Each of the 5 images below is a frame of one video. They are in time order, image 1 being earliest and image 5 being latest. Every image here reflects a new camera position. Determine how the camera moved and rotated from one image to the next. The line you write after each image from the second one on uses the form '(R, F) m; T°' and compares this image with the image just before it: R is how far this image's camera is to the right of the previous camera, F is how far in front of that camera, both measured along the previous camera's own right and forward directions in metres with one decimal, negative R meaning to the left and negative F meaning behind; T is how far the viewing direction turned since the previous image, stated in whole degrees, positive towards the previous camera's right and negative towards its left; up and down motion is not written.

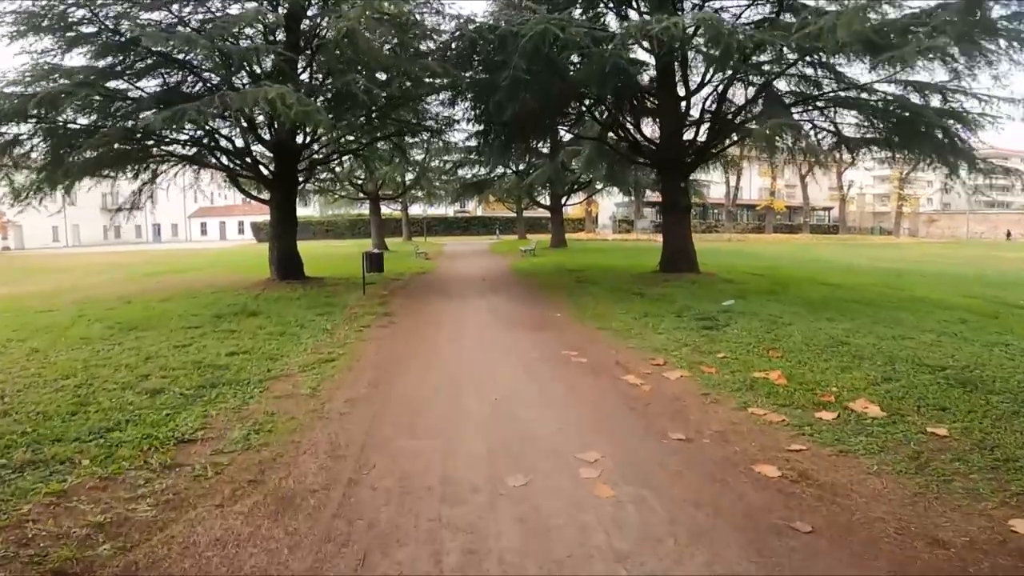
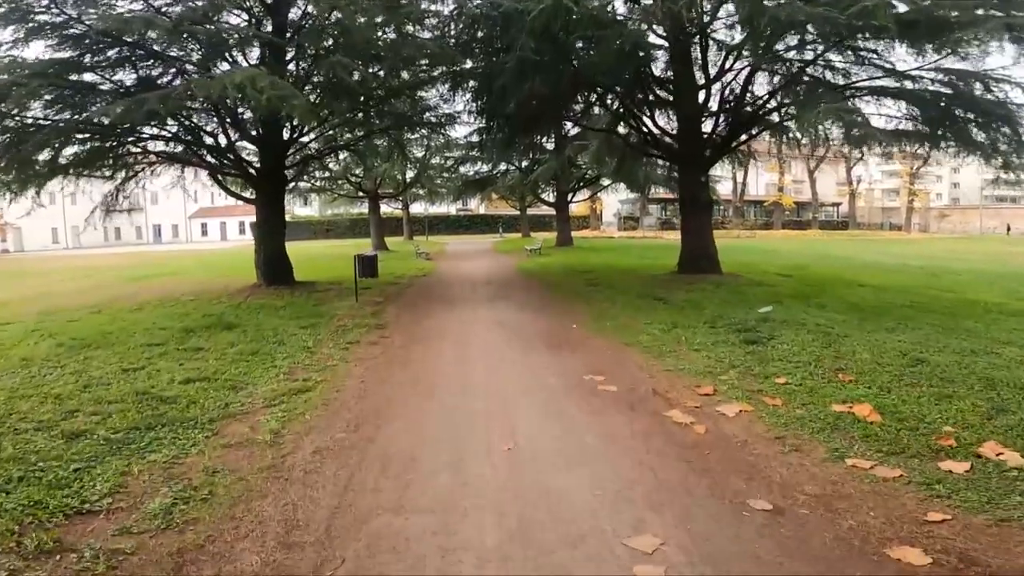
(-0.1, +1.5) m; 0°
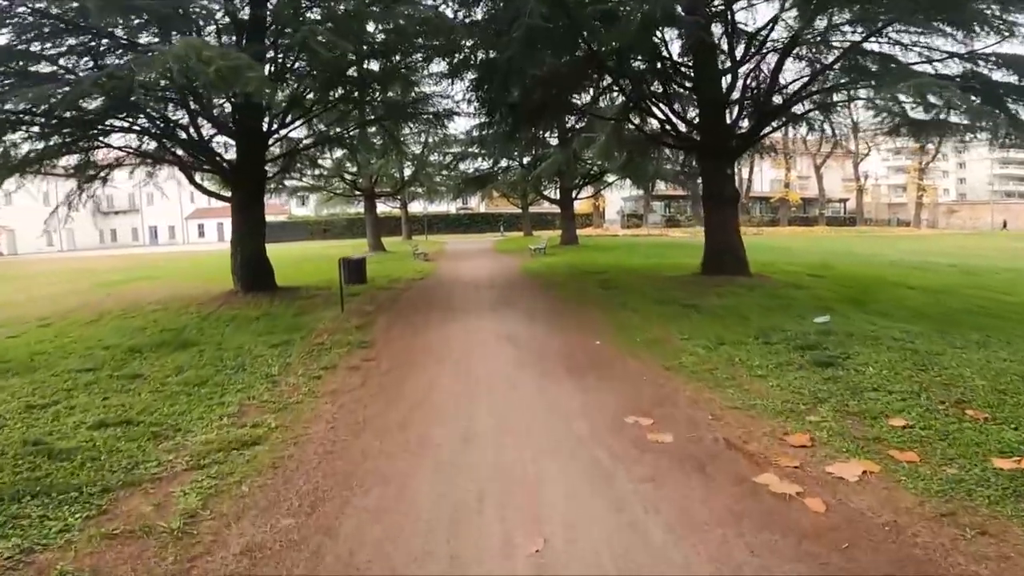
(-0.2, +1.8) m; 0°
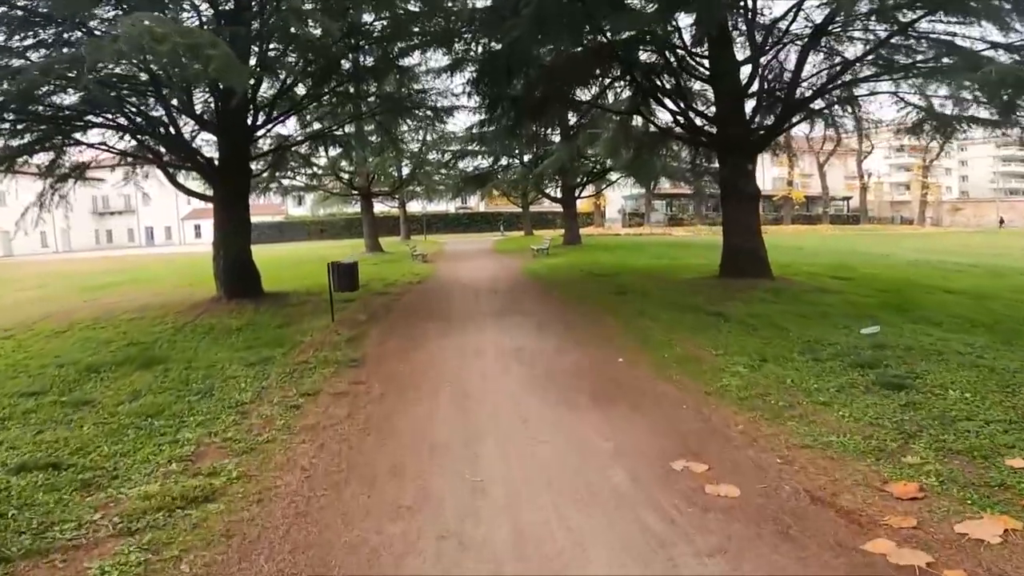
(-0.2, +1.1) m; 0°
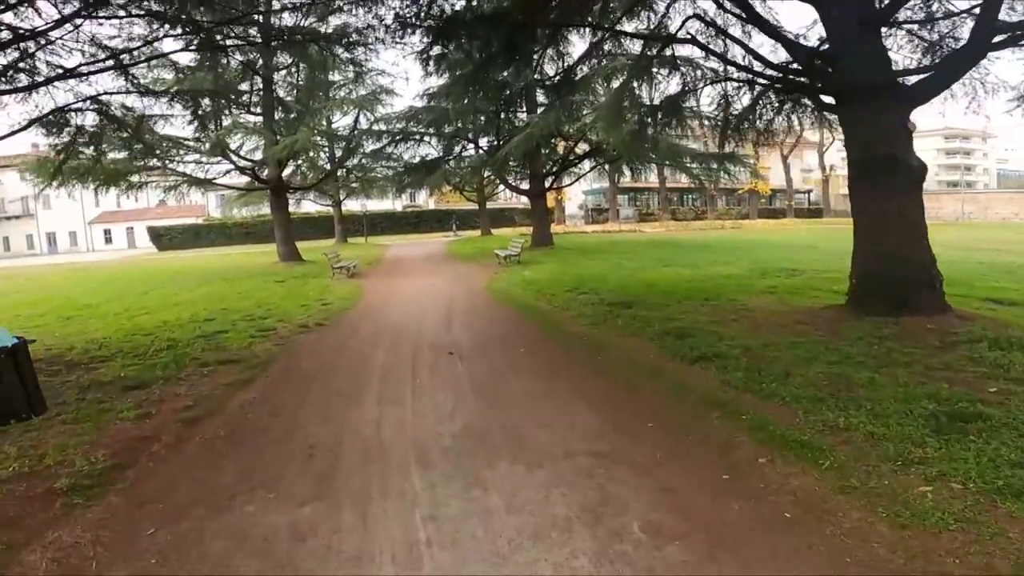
(-0.3, +6.9) m; +5°
